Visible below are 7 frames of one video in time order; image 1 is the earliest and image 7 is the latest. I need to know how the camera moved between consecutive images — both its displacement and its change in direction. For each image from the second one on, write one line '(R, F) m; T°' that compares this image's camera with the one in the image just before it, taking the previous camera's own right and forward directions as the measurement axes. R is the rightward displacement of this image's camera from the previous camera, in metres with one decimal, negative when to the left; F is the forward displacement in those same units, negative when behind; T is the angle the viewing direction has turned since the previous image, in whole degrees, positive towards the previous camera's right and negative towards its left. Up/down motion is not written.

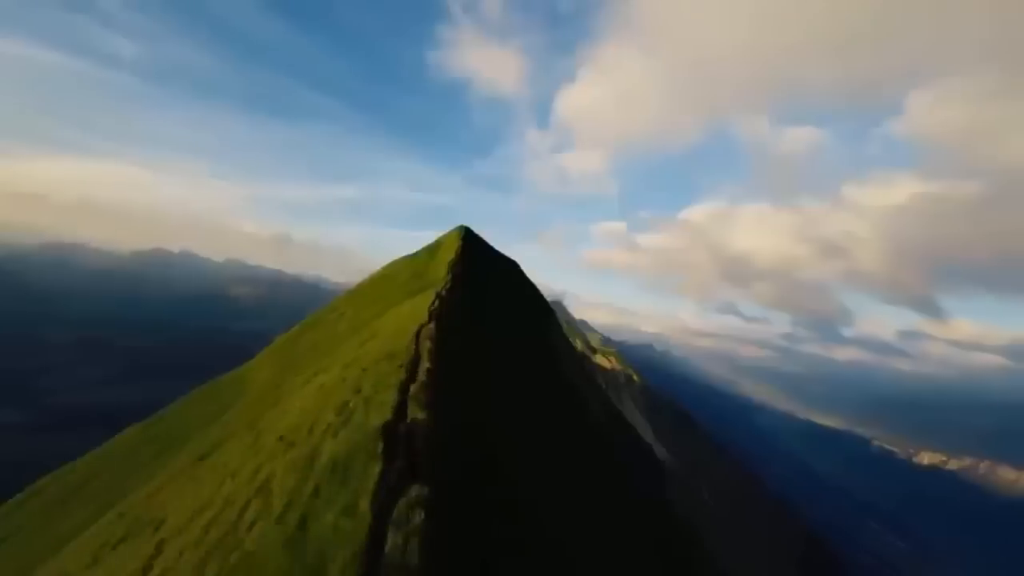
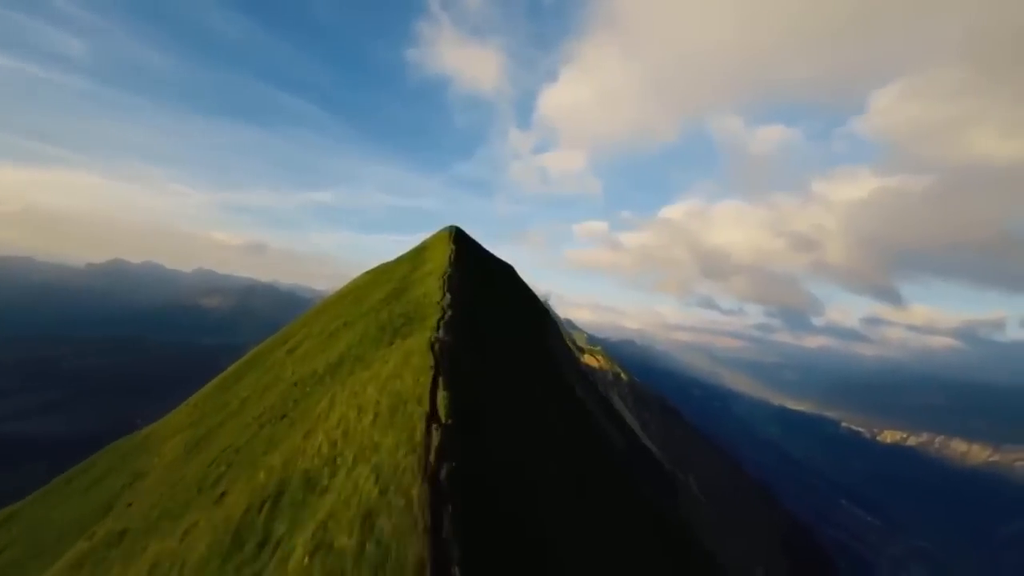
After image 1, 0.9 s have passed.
(-0.3, -1.5) m; +2°
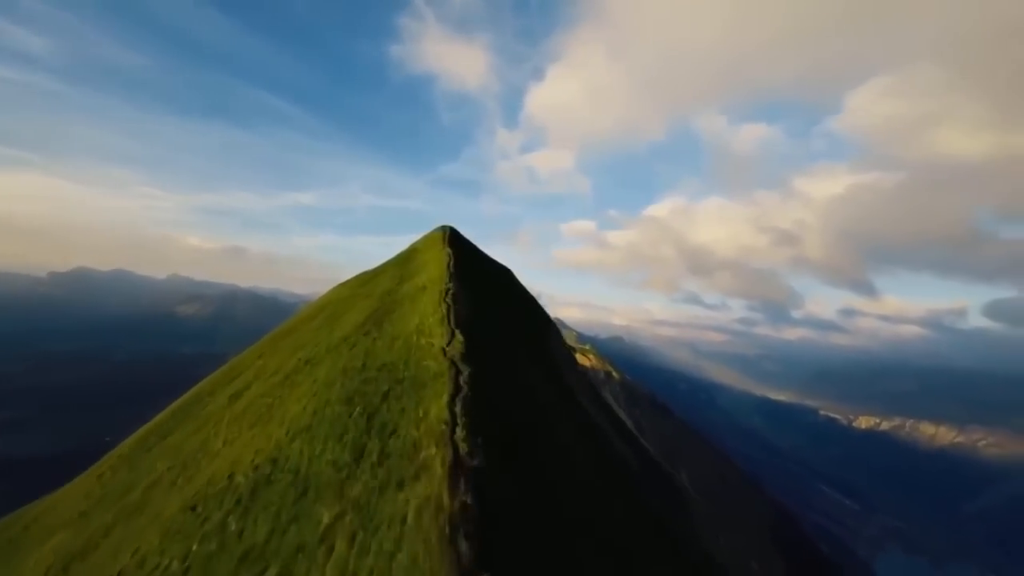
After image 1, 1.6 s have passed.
(-0.2, -1.1) m; +1°
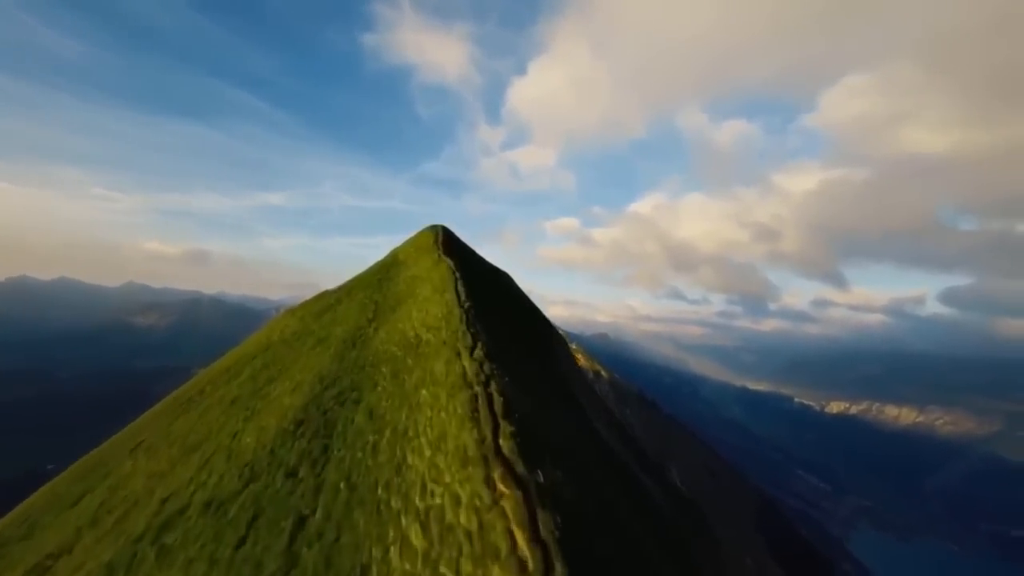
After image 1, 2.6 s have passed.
(-0.1, -1.2) m; +1°
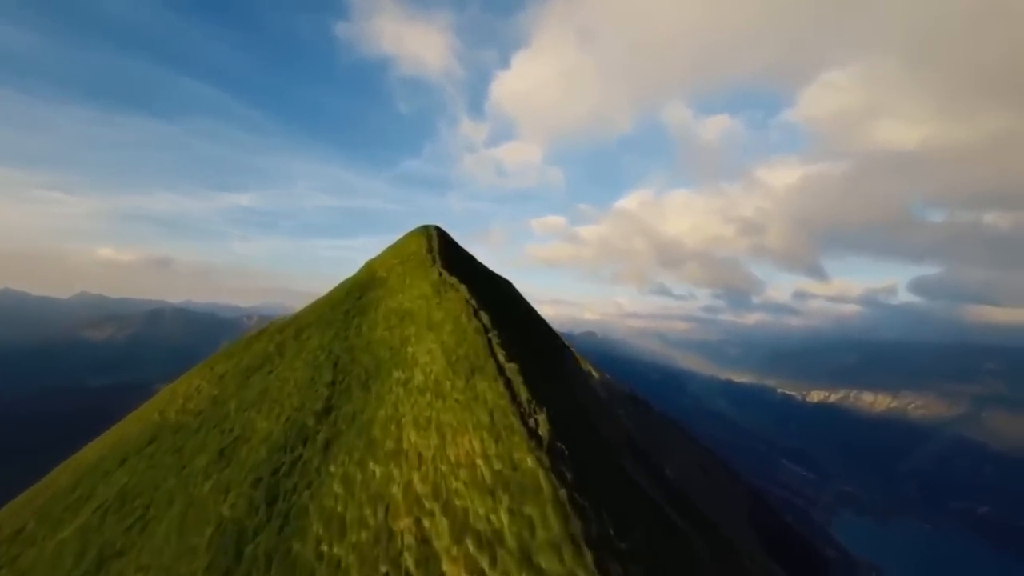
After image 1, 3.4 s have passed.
(+0.1, -0.6) m; +1°
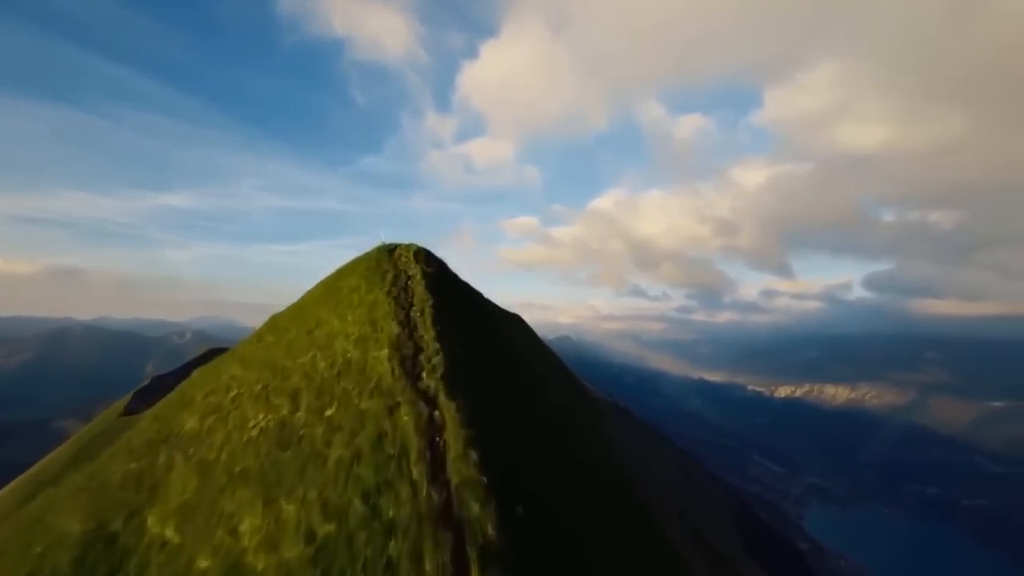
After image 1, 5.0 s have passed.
(+0.3, -0.8) m; +2°
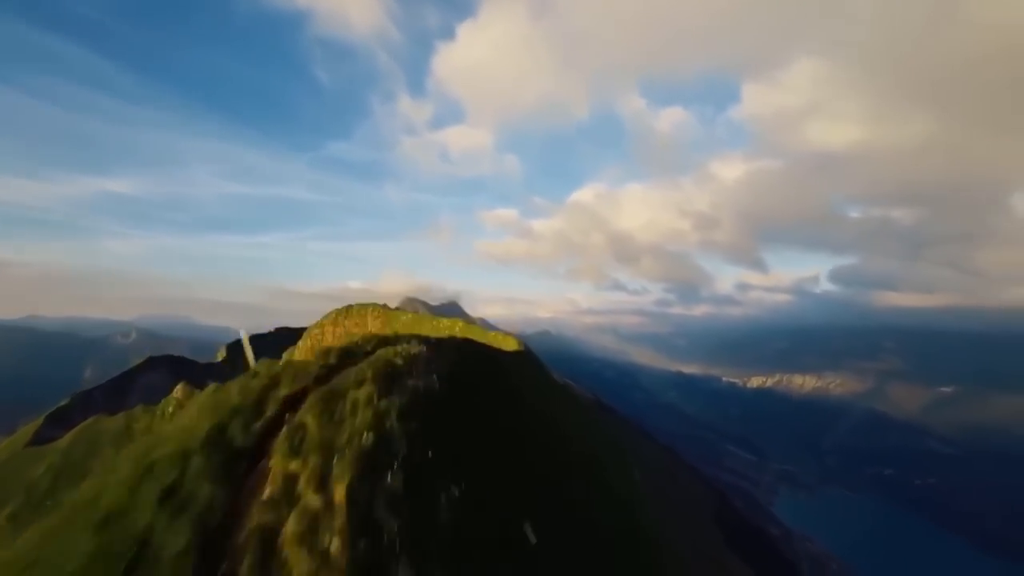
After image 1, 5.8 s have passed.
(0.0, -0.7) m; +2°
